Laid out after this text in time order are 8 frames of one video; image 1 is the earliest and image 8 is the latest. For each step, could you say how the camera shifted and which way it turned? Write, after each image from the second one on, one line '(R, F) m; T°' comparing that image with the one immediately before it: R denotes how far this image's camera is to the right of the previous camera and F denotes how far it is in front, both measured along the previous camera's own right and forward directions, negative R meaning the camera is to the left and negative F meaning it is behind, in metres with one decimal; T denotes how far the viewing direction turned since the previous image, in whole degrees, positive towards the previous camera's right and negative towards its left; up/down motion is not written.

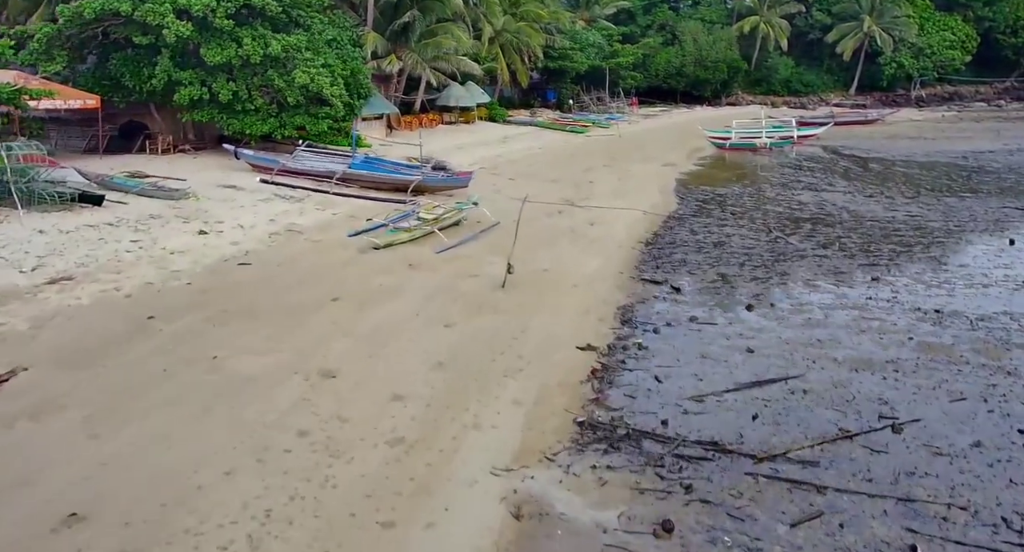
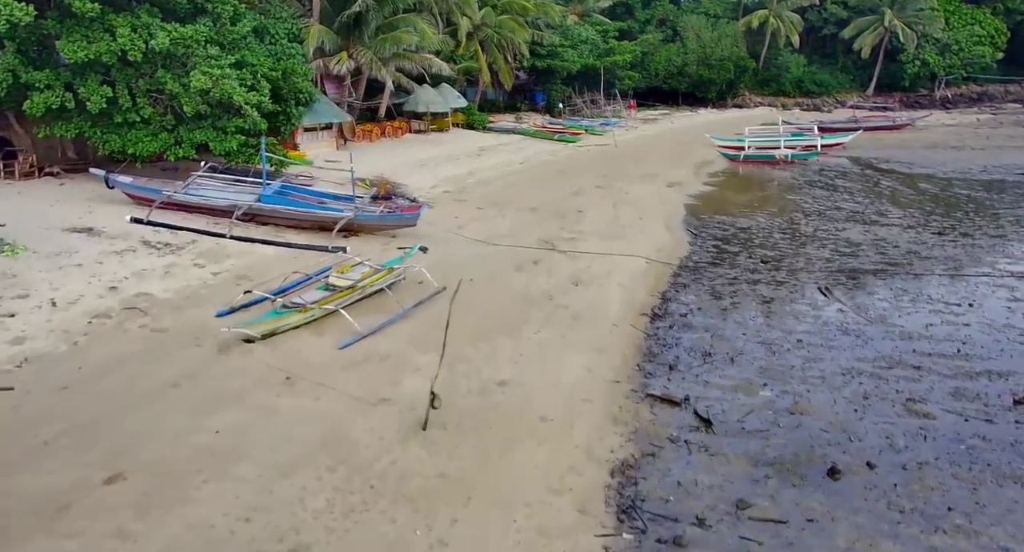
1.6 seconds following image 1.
(+0.7, +4.7) m; 0°
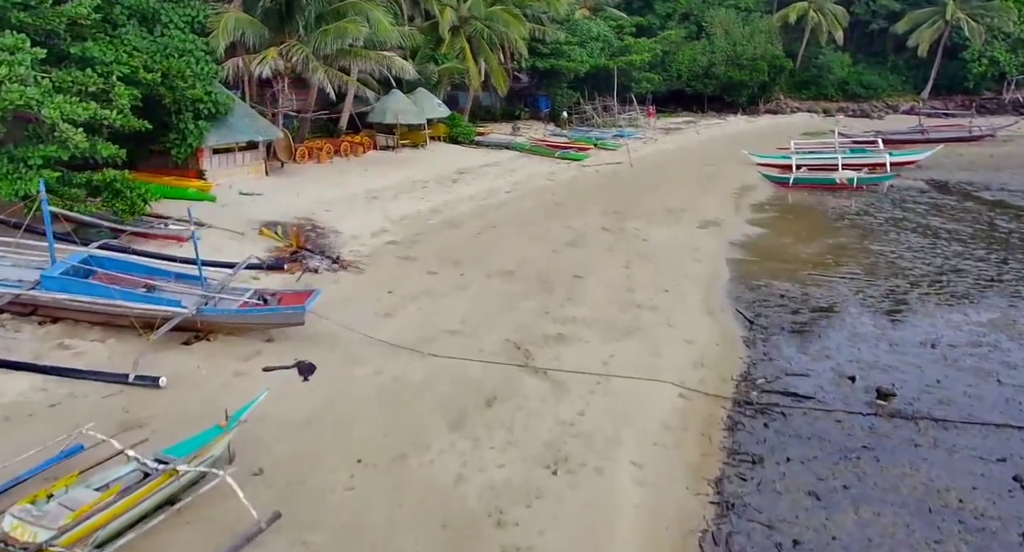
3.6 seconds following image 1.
(+0.9, +6.0) m; -1°
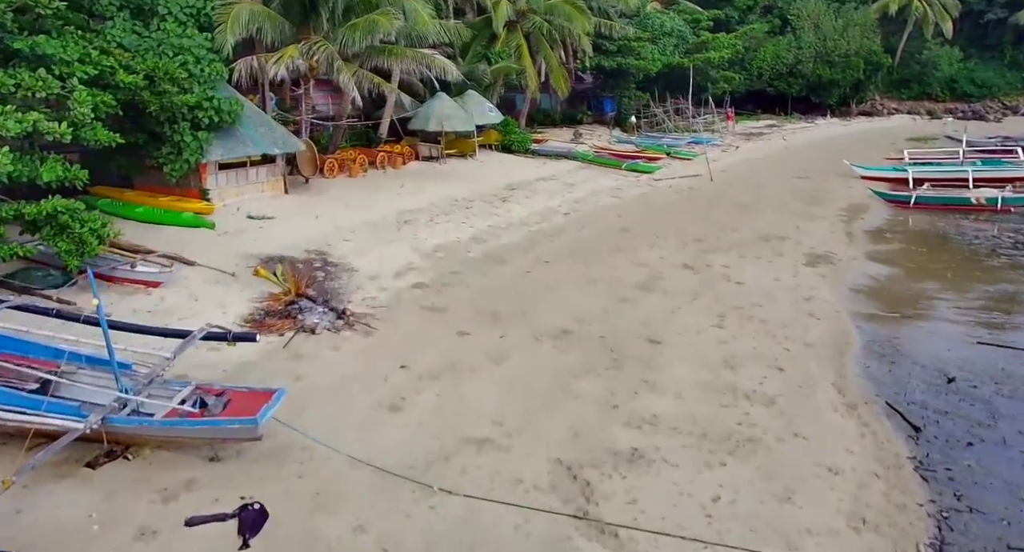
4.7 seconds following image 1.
(0.0, +3.2) m; -5°
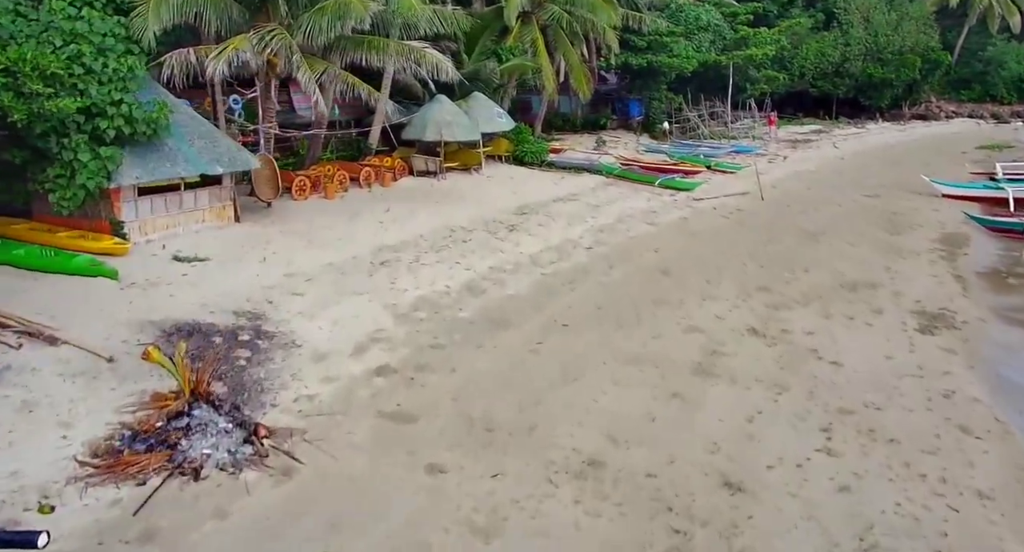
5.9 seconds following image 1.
(+0.2, +3.7) m; -1°
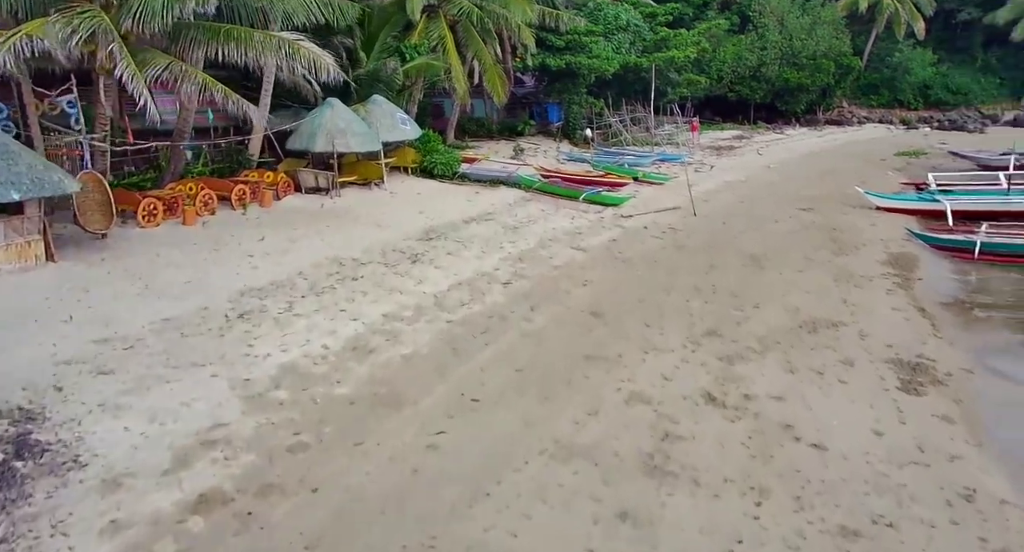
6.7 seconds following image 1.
(+0.3, +2.4) m; +6°
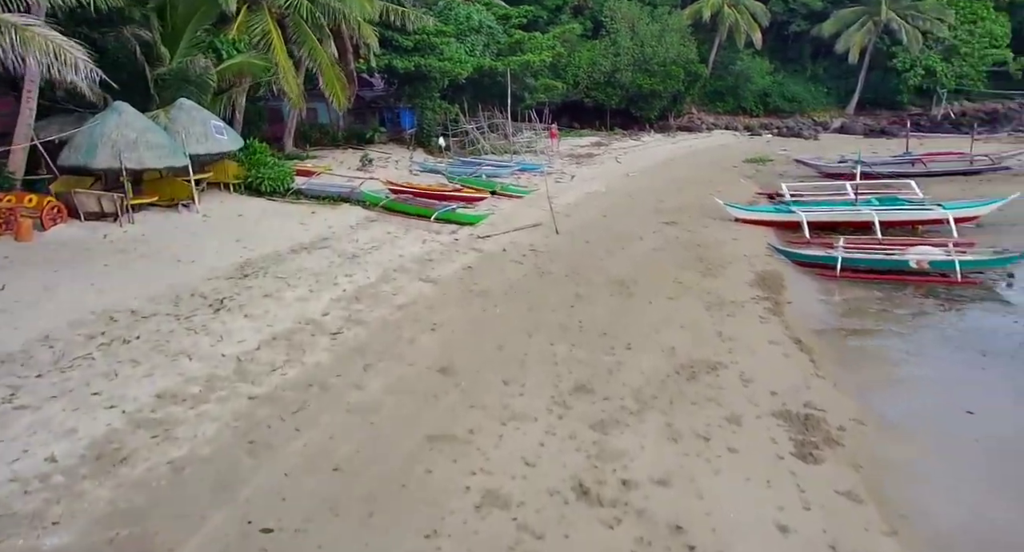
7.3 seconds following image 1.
(+0.5, +2.0) m; +11°
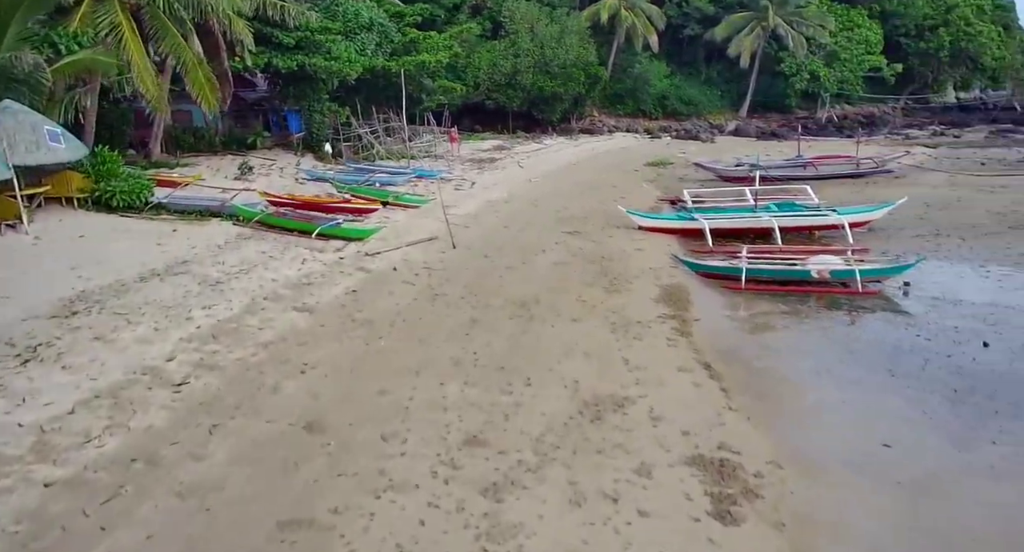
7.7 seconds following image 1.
(+0.4, +1.2) m; +7°
